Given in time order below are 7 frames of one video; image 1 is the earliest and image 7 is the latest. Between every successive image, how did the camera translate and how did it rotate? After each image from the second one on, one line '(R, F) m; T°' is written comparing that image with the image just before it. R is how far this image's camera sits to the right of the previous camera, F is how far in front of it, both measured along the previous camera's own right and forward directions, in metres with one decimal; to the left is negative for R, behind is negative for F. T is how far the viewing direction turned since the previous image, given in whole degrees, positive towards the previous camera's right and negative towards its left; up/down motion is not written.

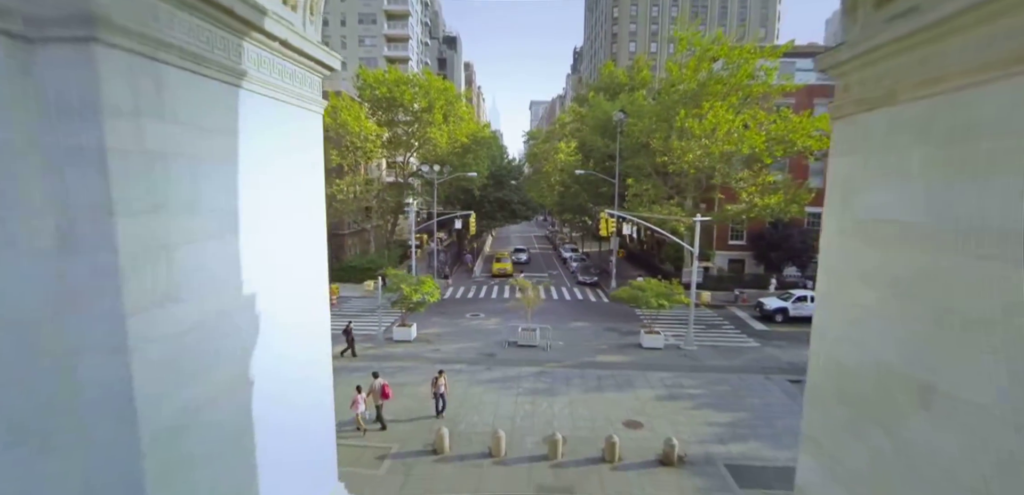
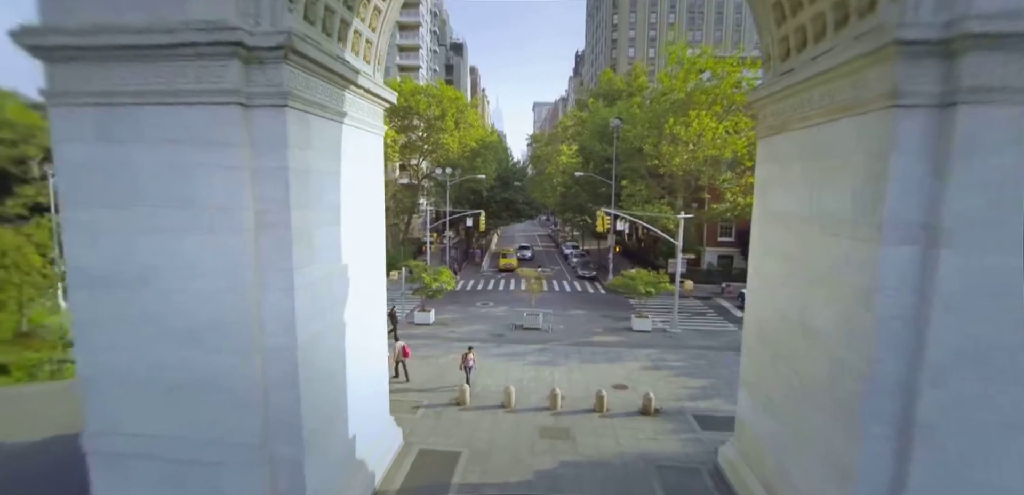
(-0.1, -1.8) m; 0°
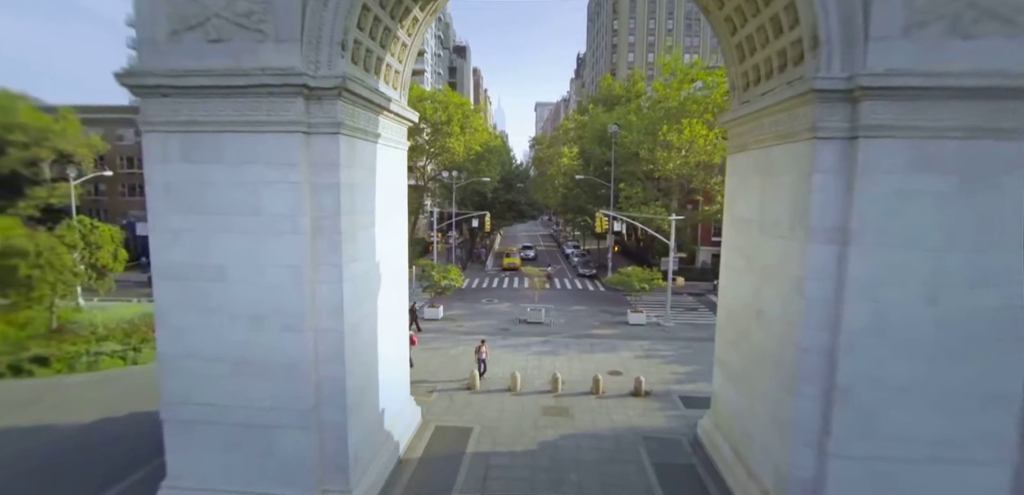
(-0.1, -1.1) m; 0°
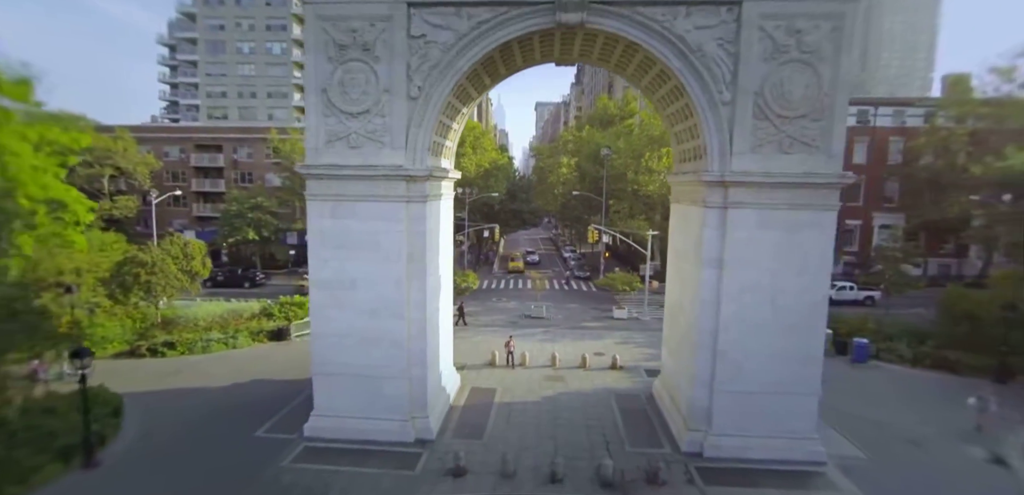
(-0.4, -3.8) m; 0°
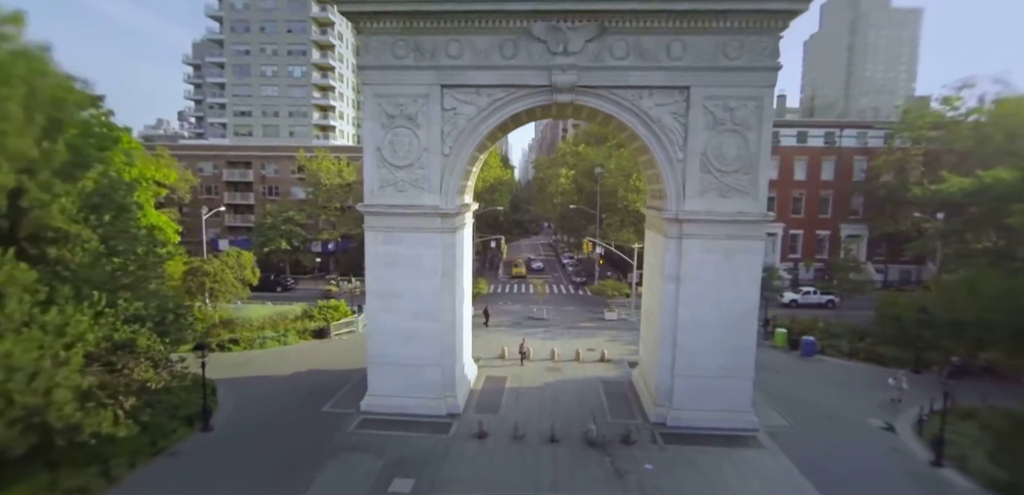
(-0.2, -3.1) m; 0°
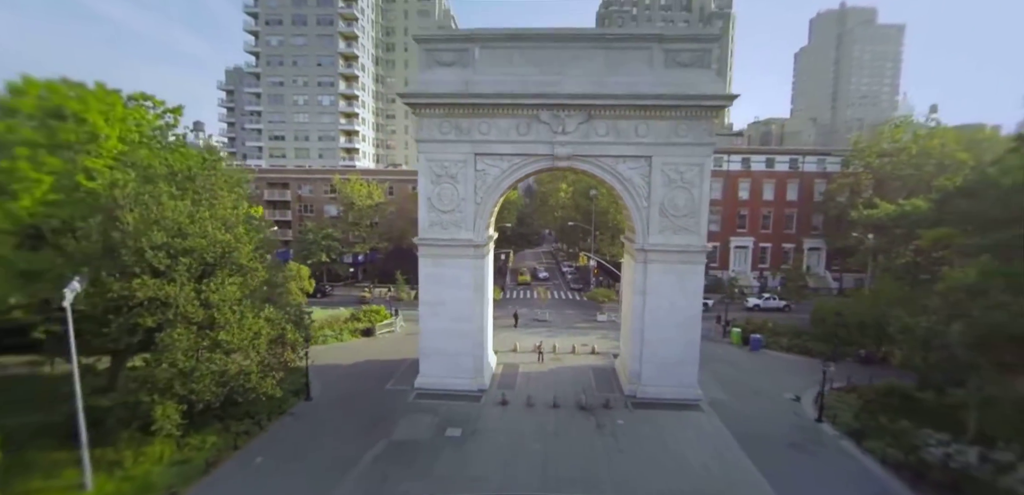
(-0.5, -4.8) m; 0°
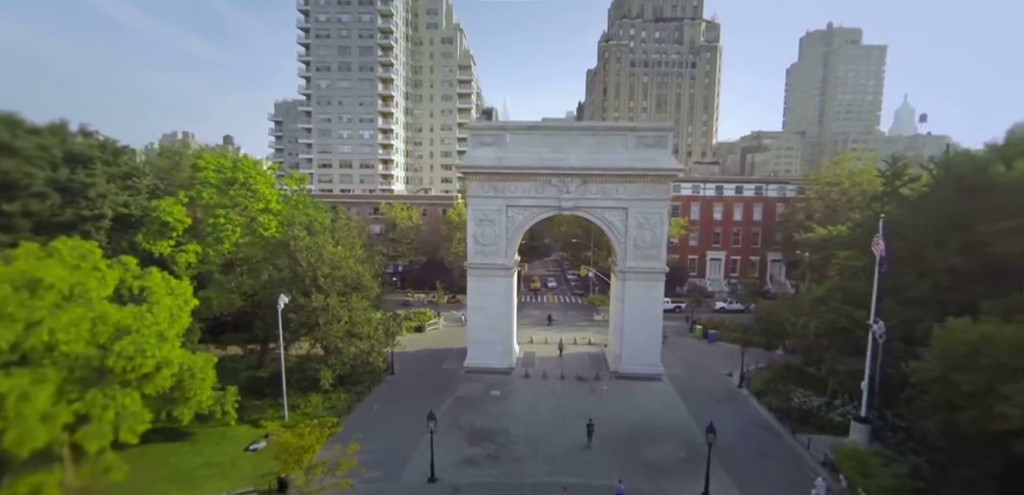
(-0.8, -7.8) m; -1°
